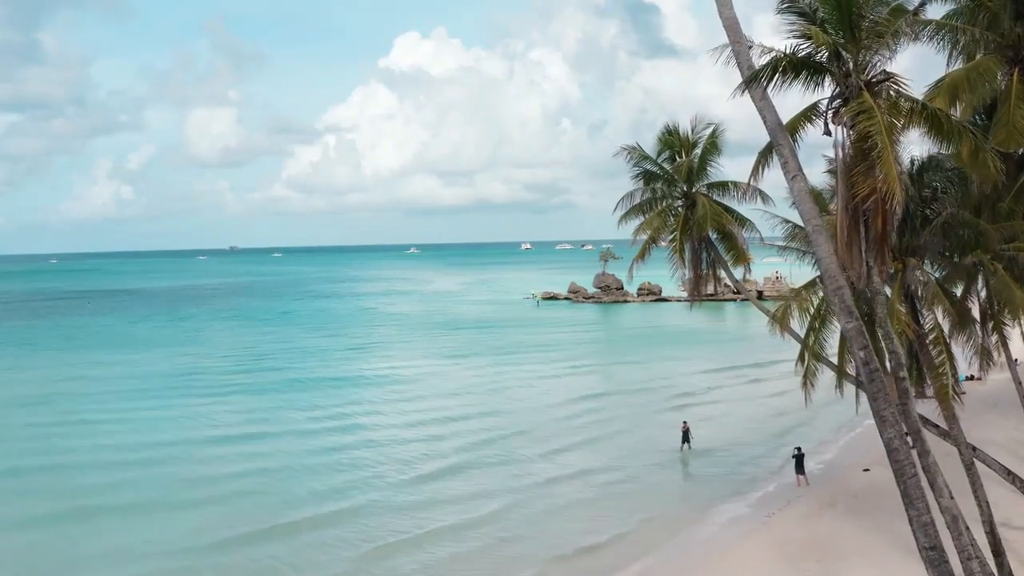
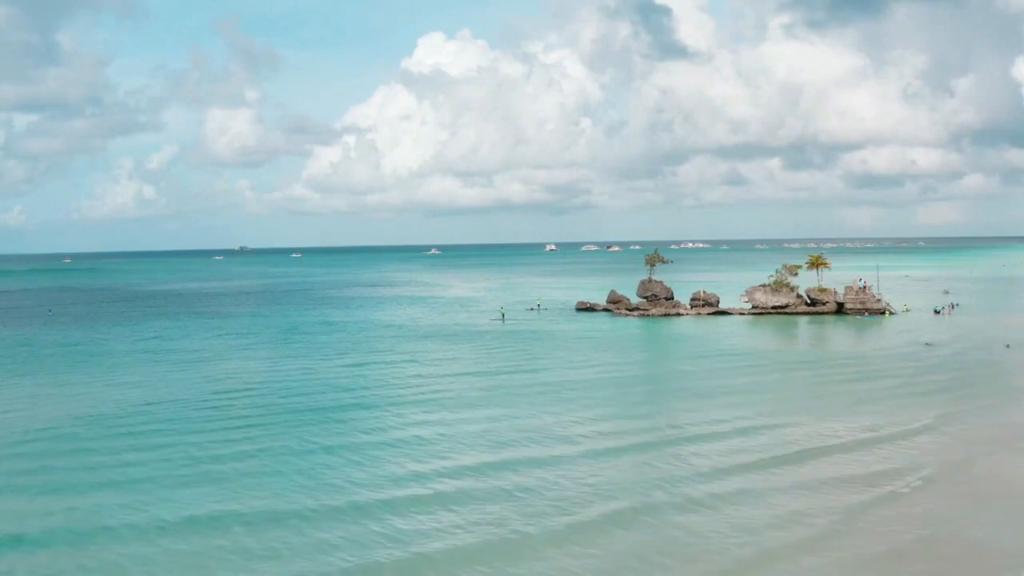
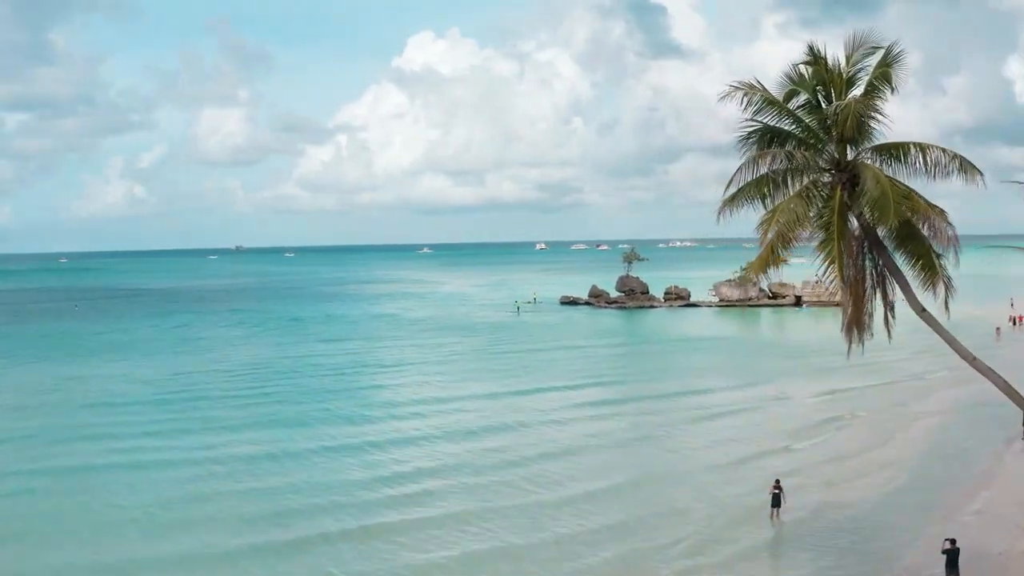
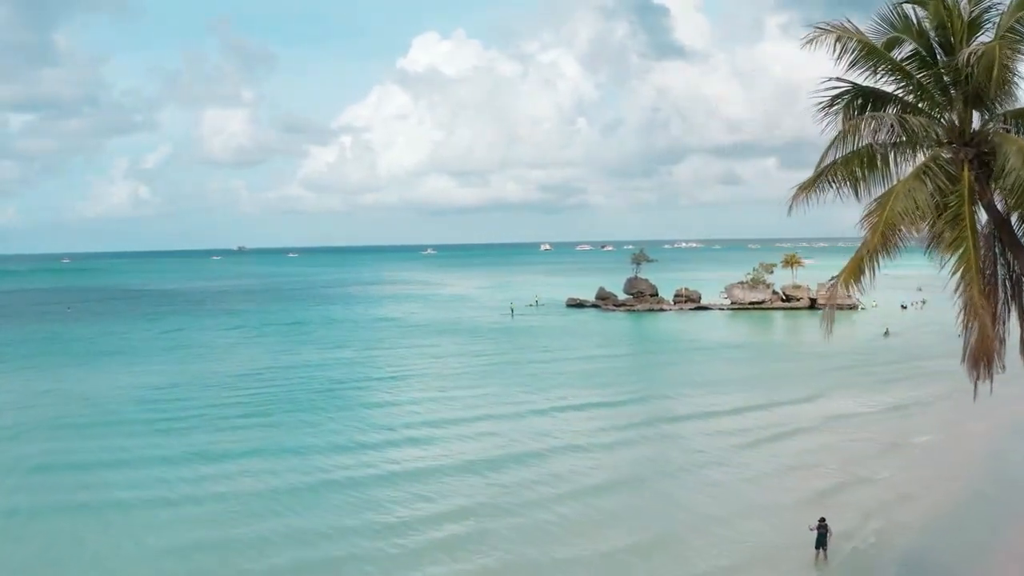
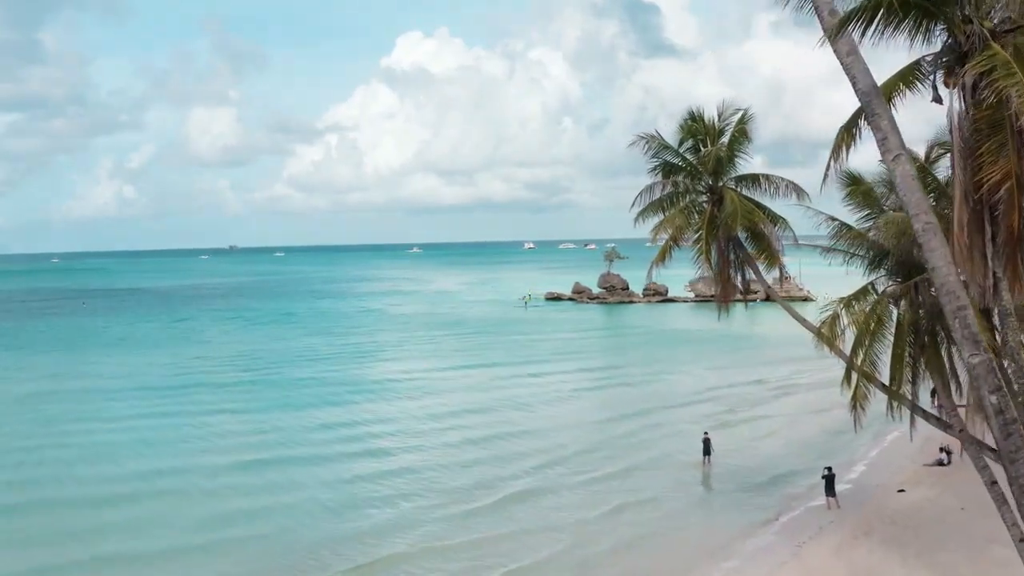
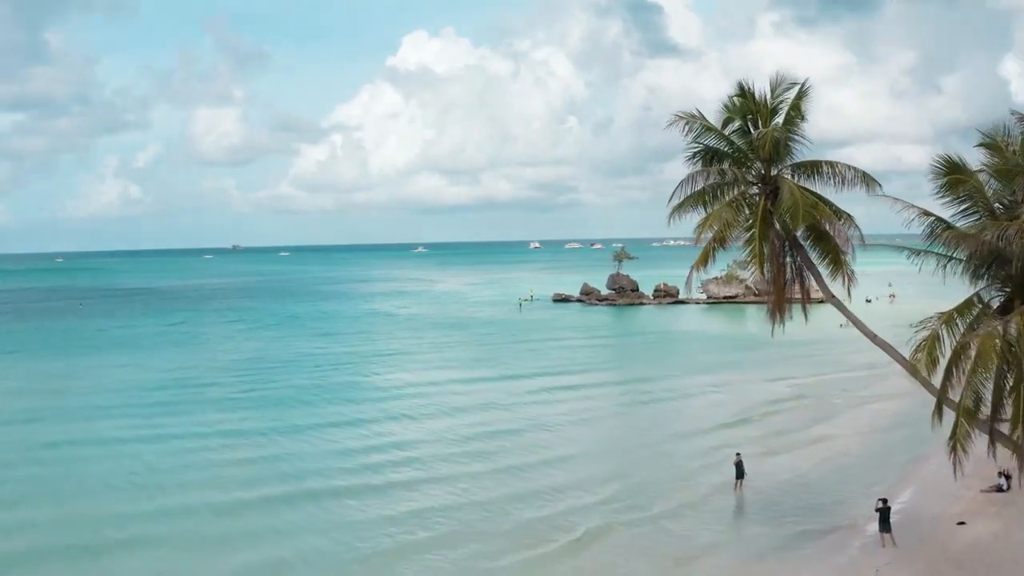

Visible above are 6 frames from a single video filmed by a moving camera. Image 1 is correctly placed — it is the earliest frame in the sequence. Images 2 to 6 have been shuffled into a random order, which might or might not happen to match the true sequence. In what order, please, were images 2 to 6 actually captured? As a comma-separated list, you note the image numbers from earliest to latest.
5, 6, 3, 4, 2
